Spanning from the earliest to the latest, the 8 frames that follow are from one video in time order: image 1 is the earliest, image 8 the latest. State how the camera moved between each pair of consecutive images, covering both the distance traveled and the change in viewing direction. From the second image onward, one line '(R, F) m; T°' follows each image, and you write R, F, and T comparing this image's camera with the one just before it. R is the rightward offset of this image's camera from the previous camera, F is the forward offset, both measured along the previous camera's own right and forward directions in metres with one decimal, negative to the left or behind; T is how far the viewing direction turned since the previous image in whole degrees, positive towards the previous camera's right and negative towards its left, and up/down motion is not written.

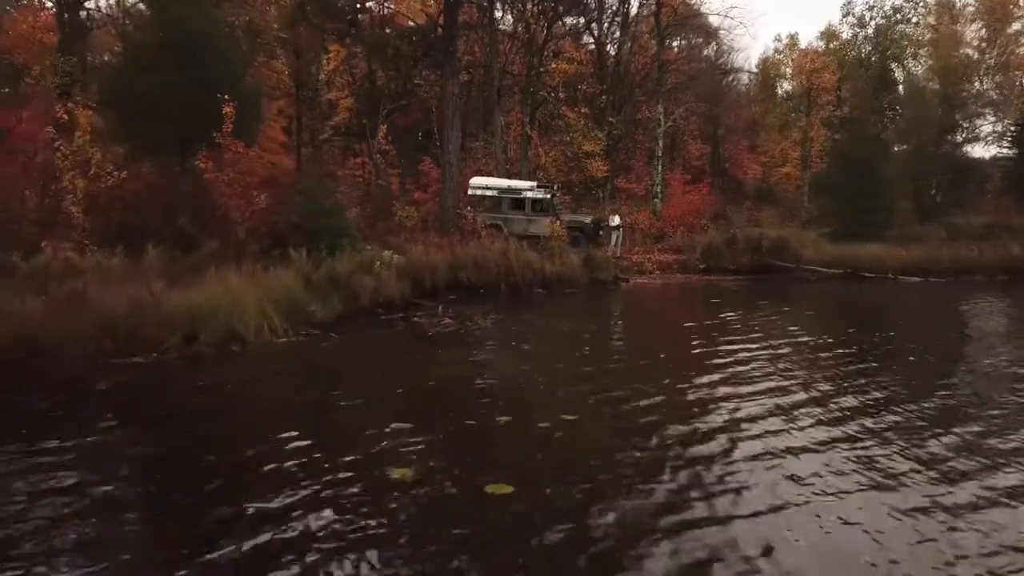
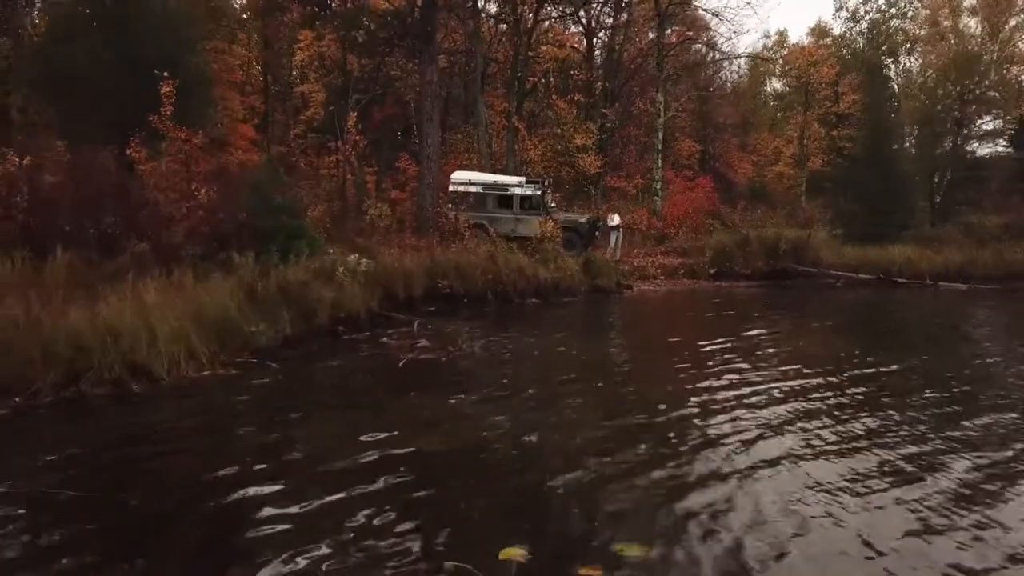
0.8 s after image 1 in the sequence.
(-0.2, +3.1) m; +1°
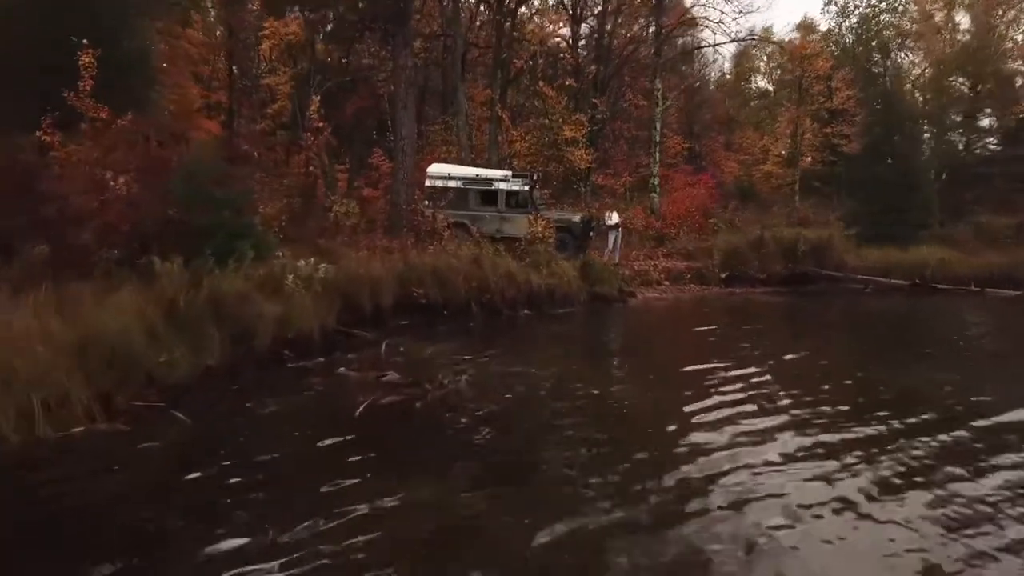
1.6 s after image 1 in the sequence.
(-0.2, +2.9) m; +2°
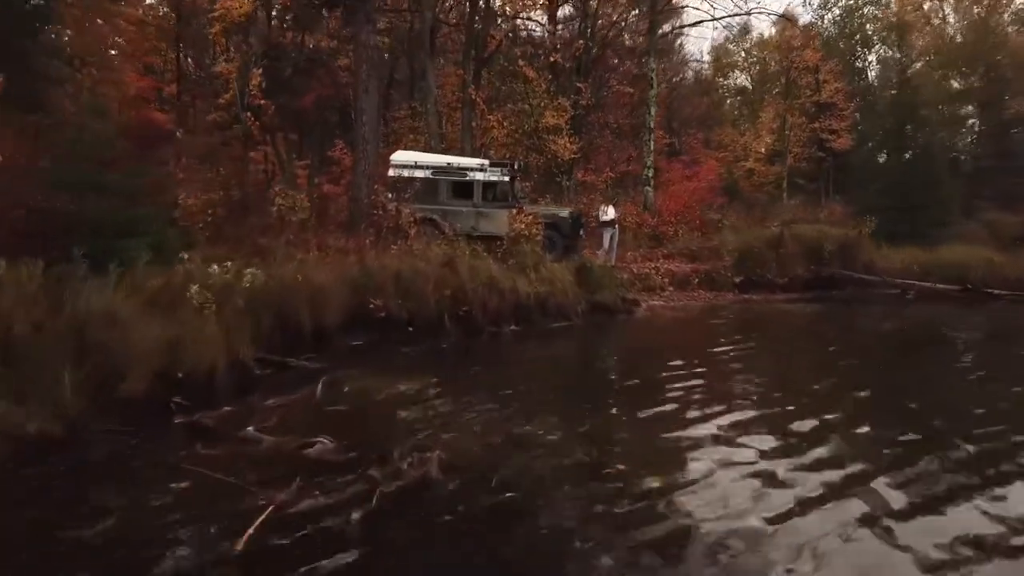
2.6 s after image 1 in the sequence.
(-0.2, +3.2) m; +2°
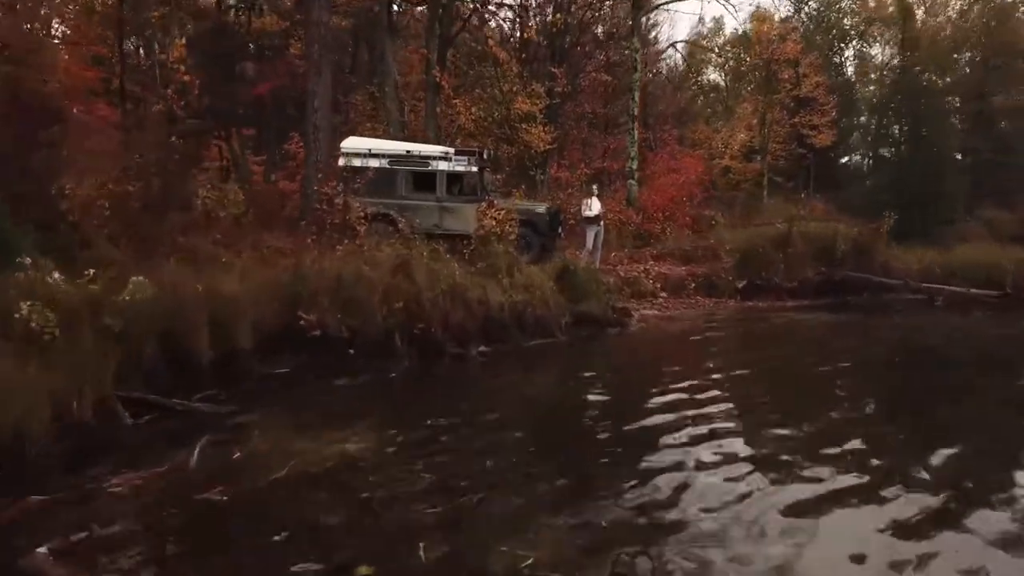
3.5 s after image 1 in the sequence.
(0.0, +2.5) m; +2°
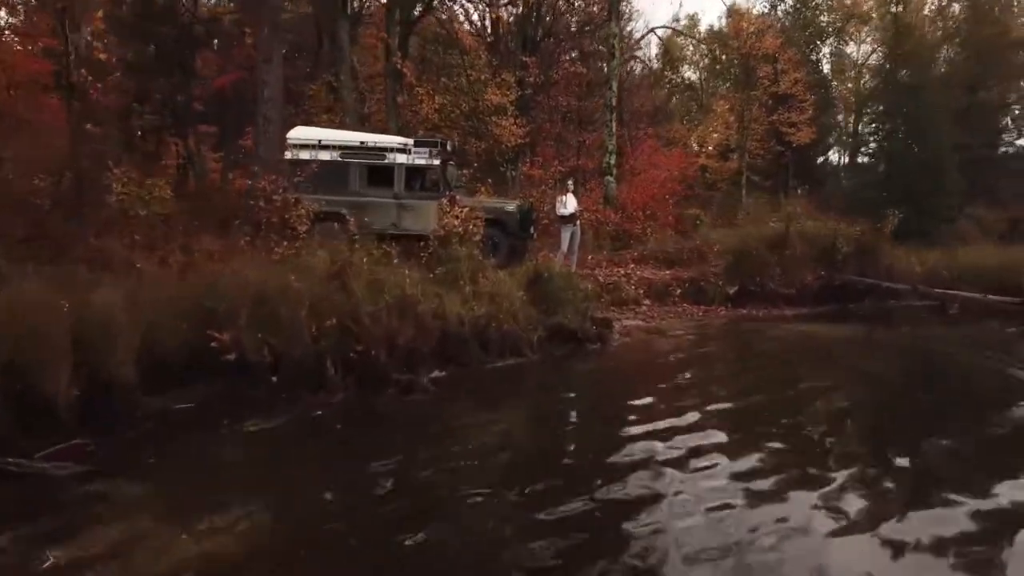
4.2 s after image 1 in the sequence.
(+0.2, +1.7) m; +2°
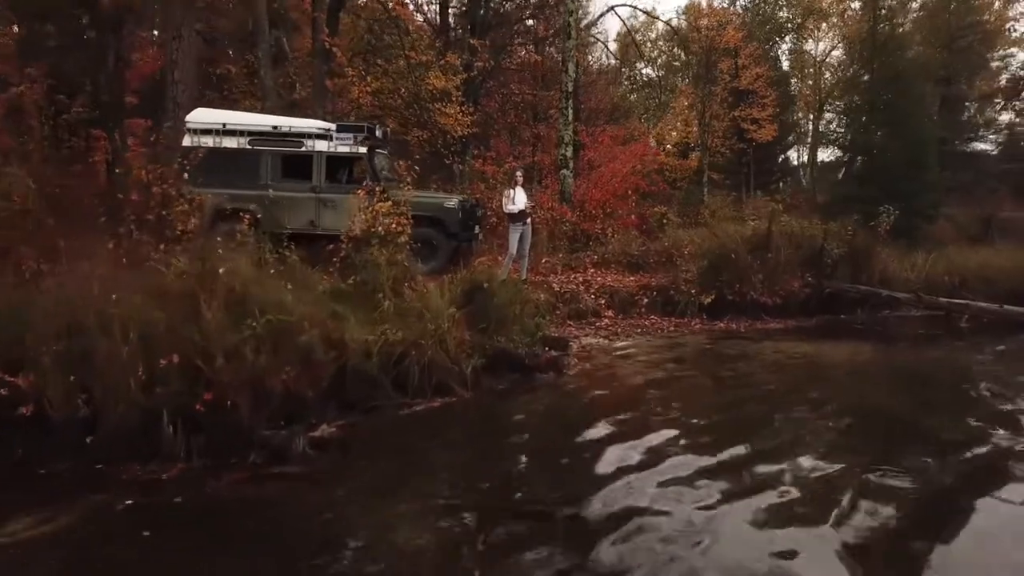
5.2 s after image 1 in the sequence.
(+0.3, +2.2) m; +3°
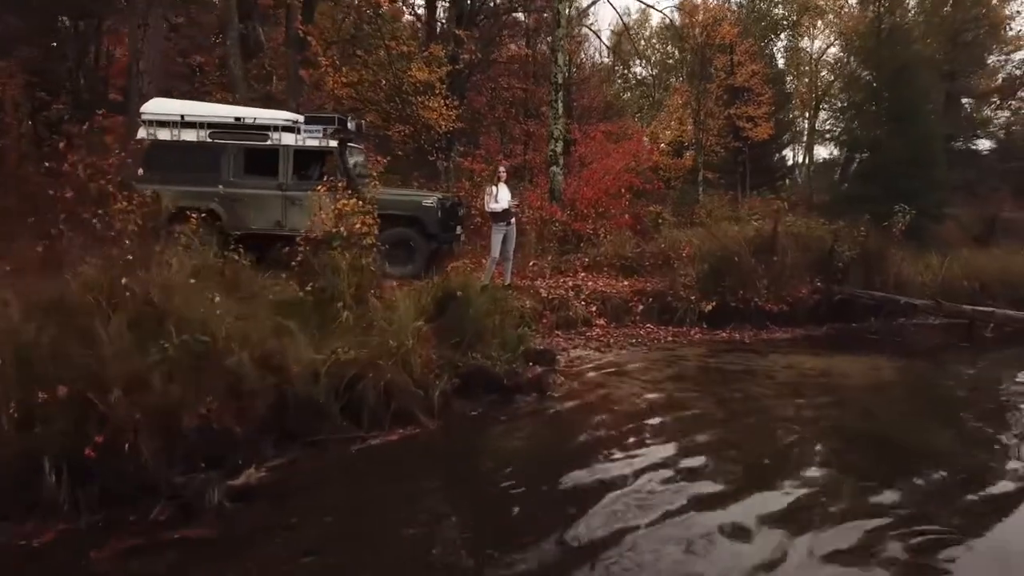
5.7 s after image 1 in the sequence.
(+0.2, +1.1) m; 0°
